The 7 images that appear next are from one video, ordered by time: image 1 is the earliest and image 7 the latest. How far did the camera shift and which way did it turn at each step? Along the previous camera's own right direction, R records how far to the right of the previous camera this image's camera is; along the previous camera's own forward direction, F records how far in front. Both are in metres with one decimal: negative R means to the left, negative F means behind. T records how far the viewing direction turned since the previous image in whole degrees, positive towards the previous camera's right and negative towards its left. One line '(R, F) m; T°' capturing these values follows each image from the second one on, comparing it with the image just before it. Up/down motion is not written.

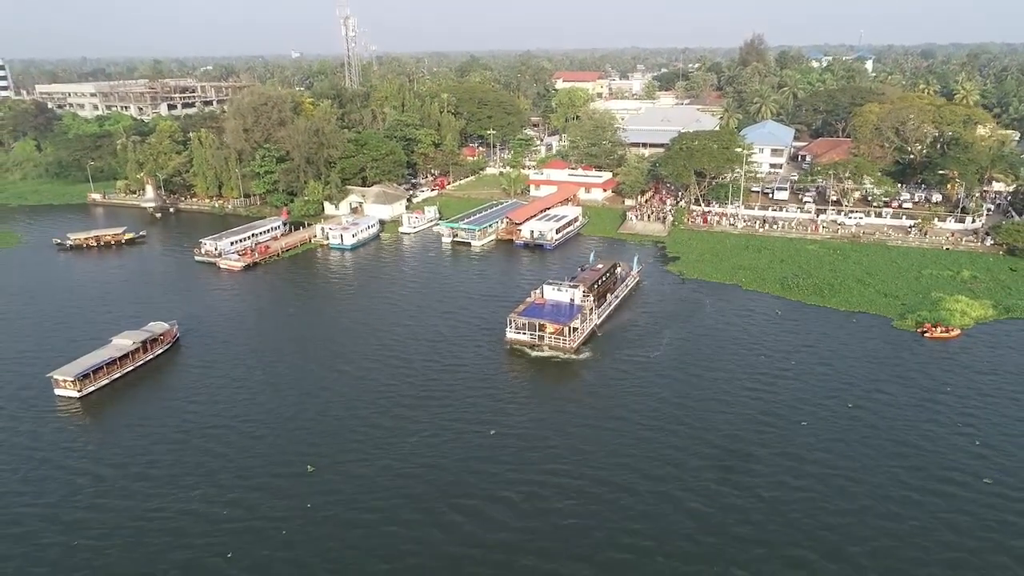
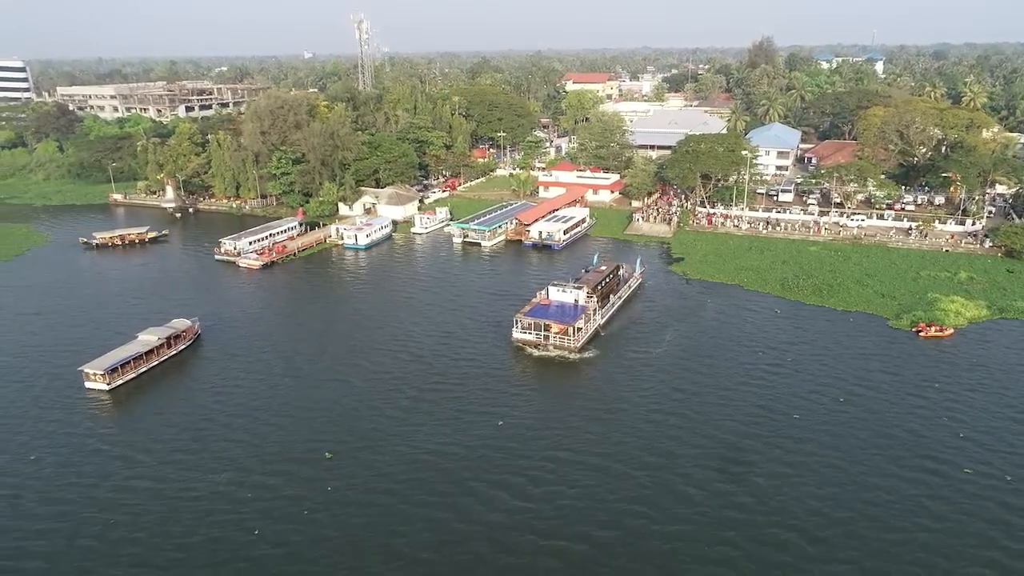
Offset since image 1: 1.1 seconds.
(+0.2, -1.9) m; -1°
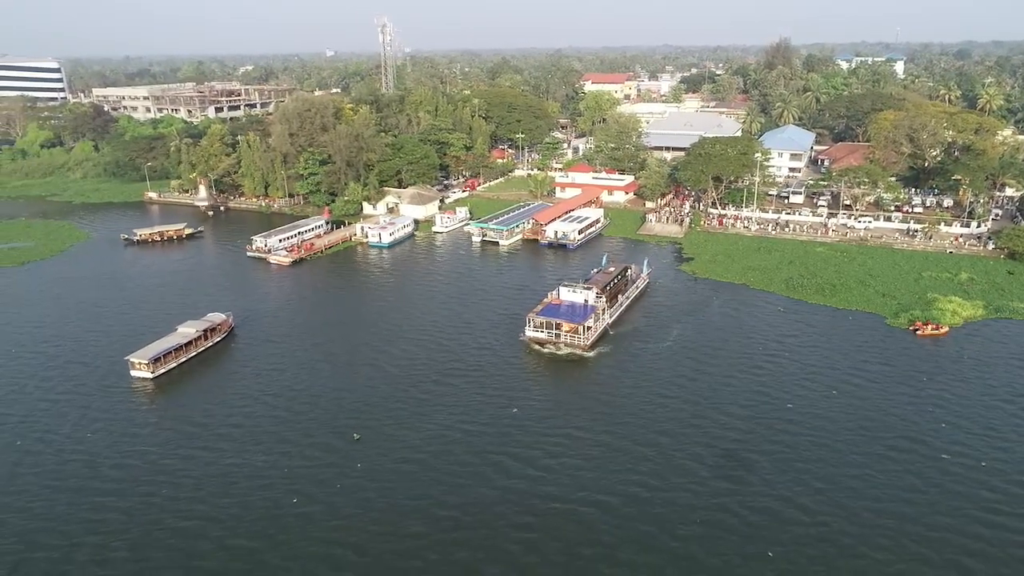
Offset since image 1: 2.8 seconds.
(+0.2, -3.0) m; -1°
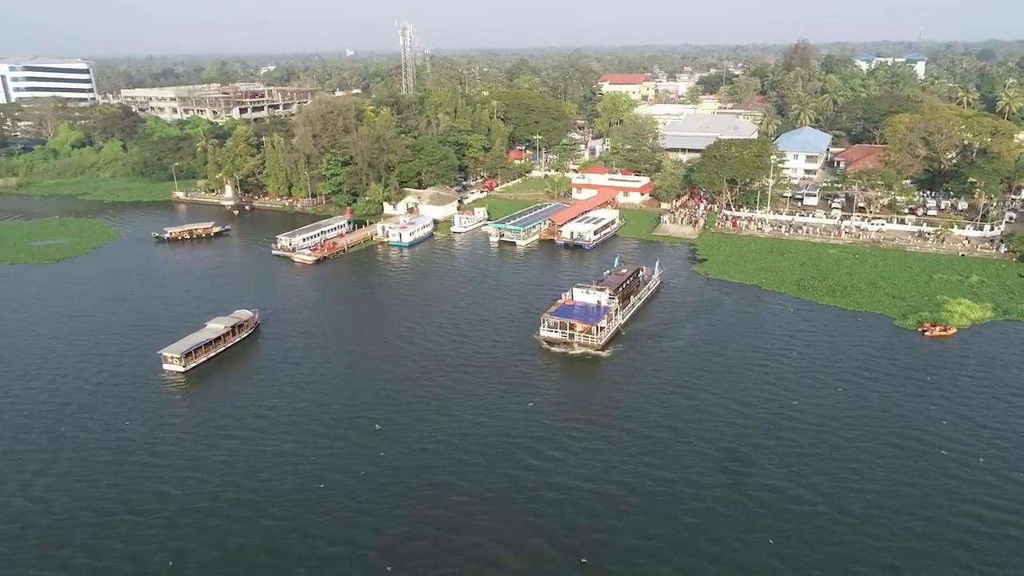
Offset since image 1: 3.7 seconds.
(0.0, -1.7) m; -1°
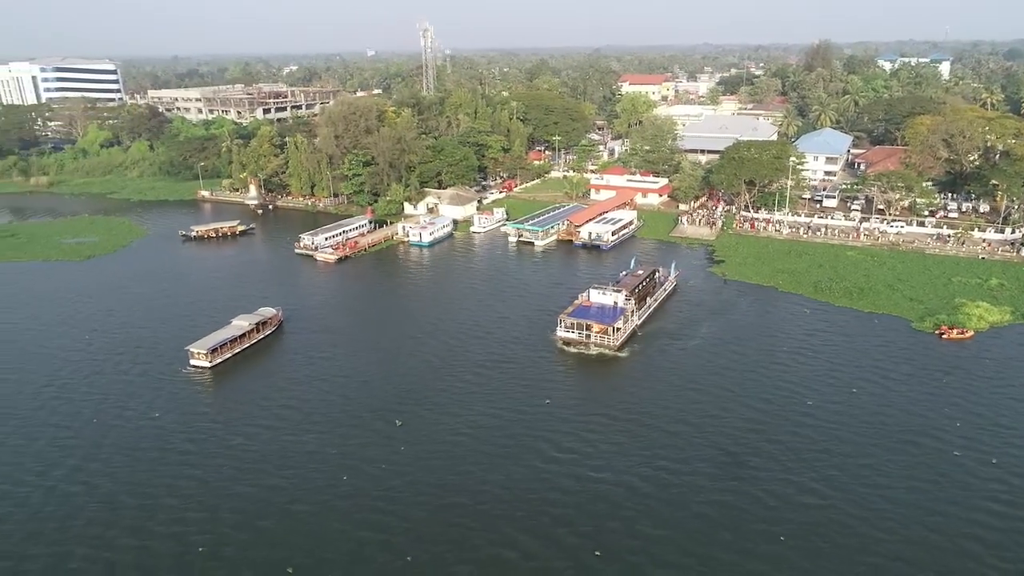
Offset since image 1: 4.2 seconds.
(0.0, -0.9) m; -1°
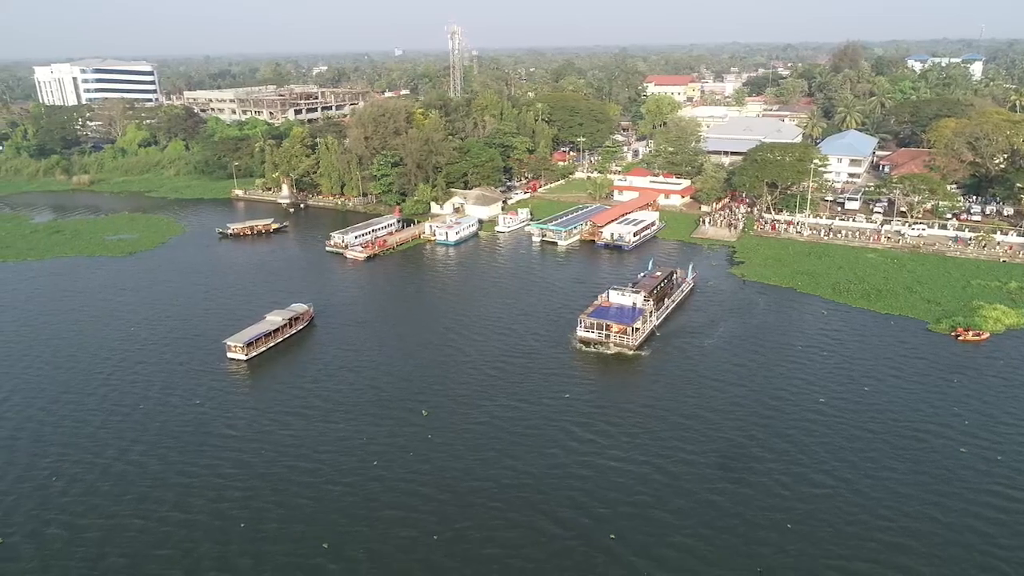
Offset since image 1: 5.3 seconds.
(+0.1, -1.9) m; -2°
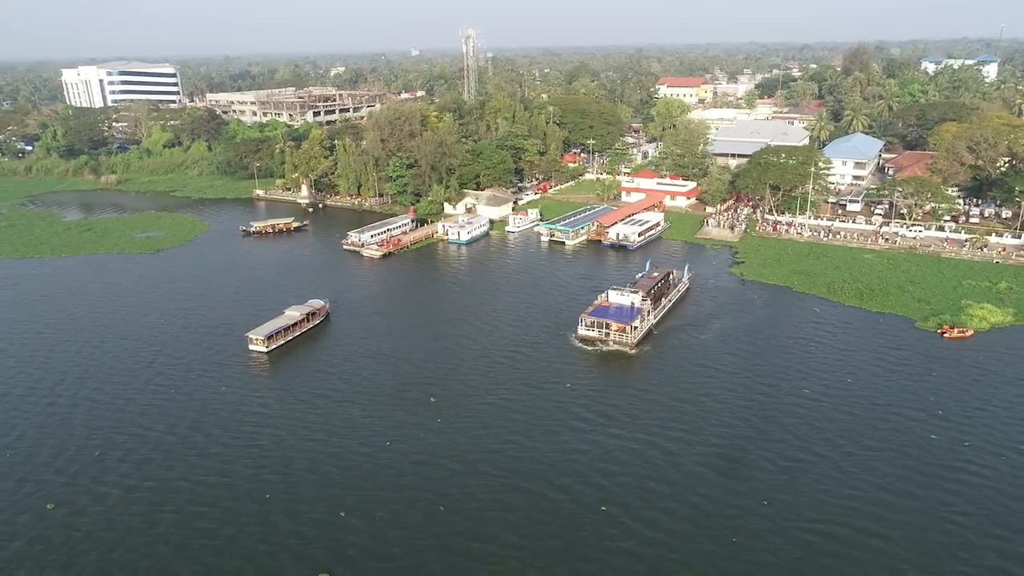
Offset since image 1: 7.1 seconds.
(+0.7, -3.1) m; -1°
